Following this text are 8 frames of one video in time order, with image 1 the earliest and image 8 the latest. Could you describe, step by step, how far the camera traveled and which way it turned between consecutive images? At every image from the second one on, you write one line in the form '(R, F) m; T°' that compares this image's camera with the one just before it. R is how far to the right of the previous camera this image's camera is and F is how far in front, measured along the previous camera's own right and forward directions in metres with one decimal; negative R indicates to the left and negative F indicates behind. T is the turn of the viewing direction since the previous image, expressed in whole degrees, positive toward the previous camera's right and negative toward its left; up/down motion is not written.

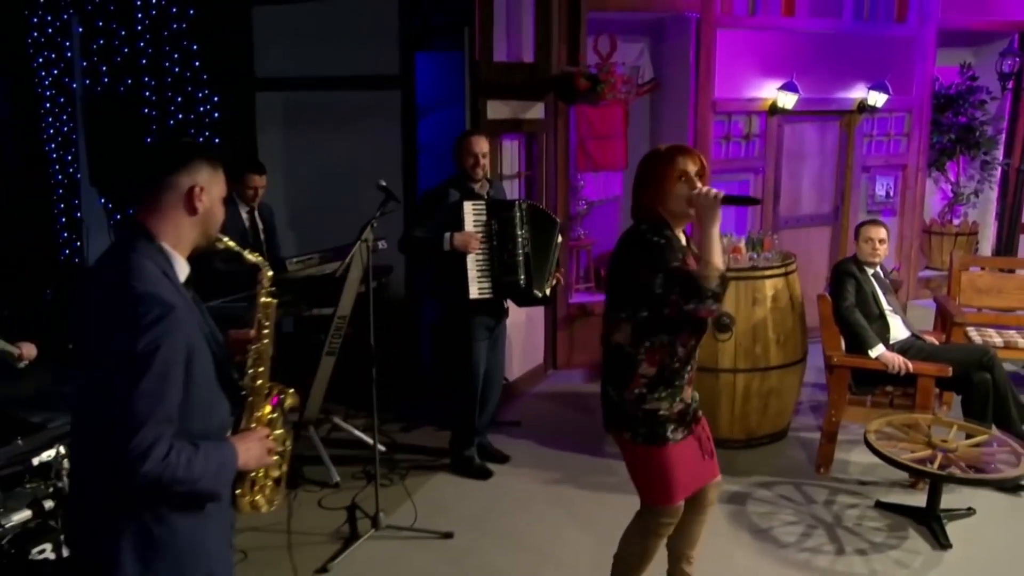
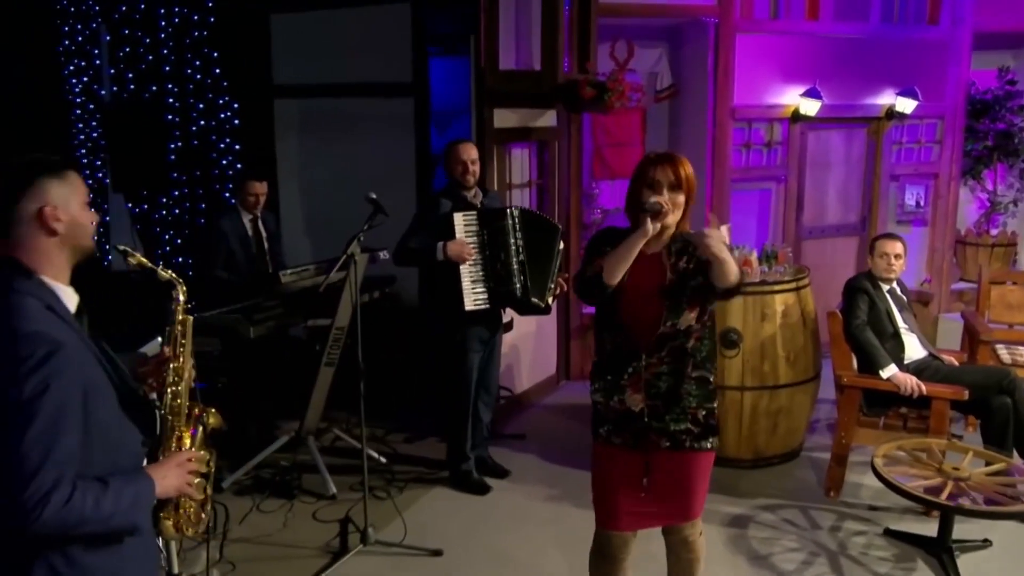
(+0.2, +0.1) m; -3°
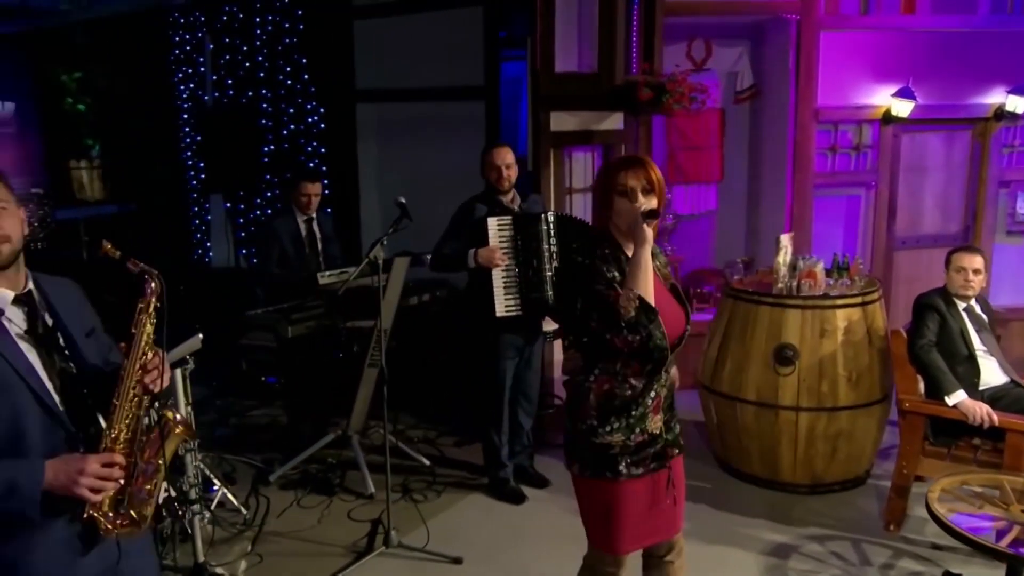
(+0.4, +0.1) m; -9°
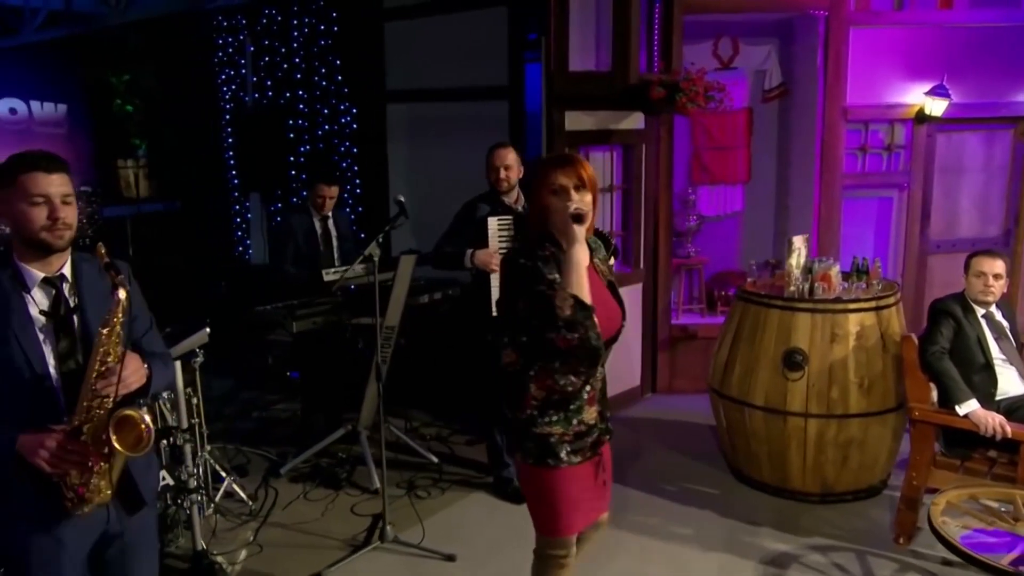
(+0.3, 0.0) m; -4°
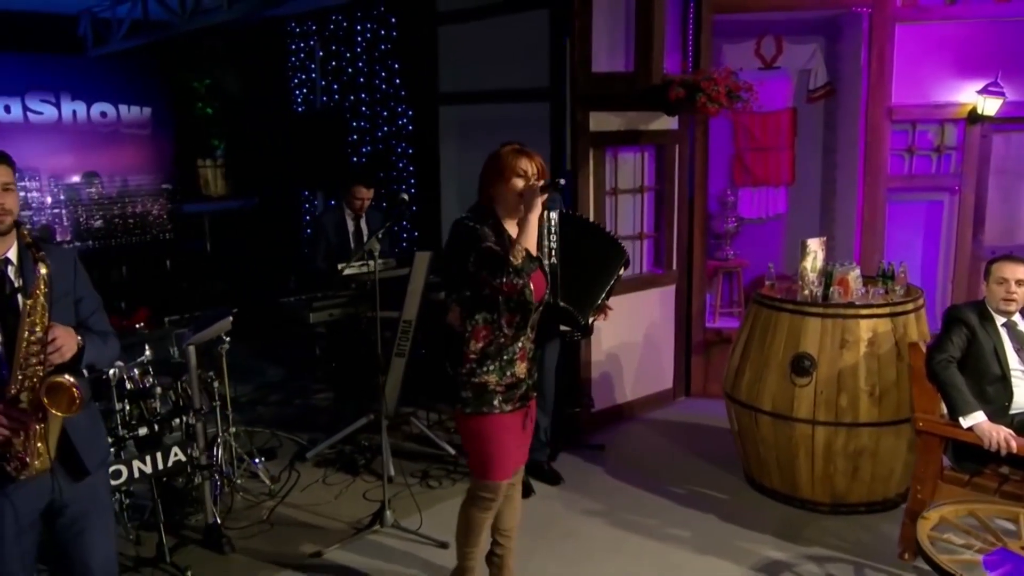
(+0.4, 0.0) m; -7°
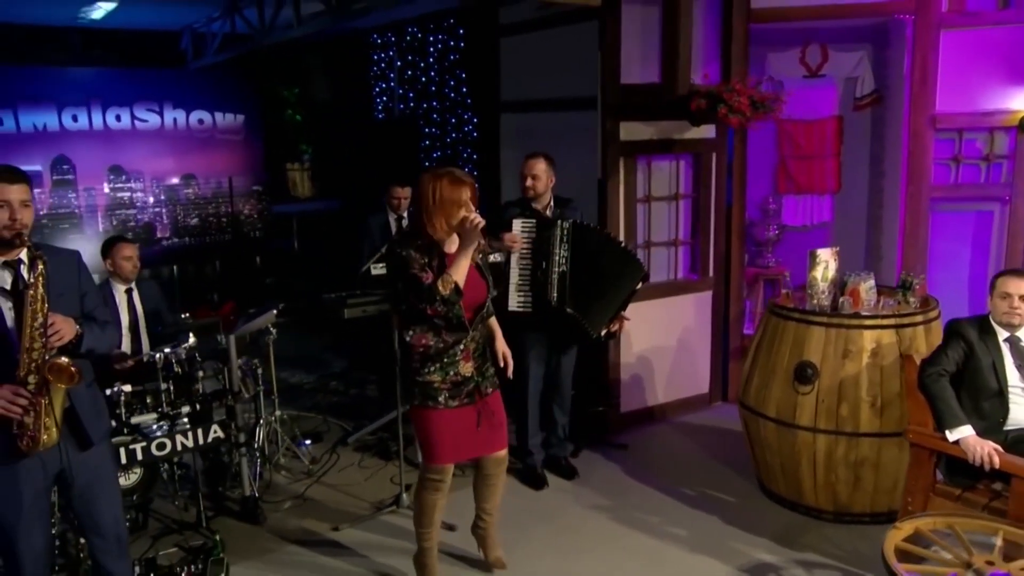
(+0.5, -0.2) m; -8°
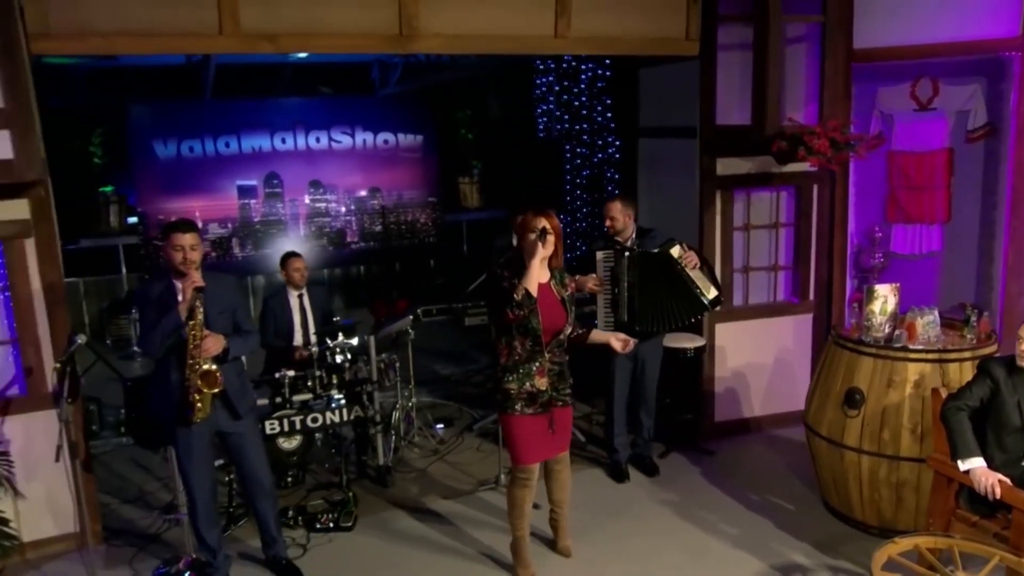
(+0.6, -0.6) m; -14°
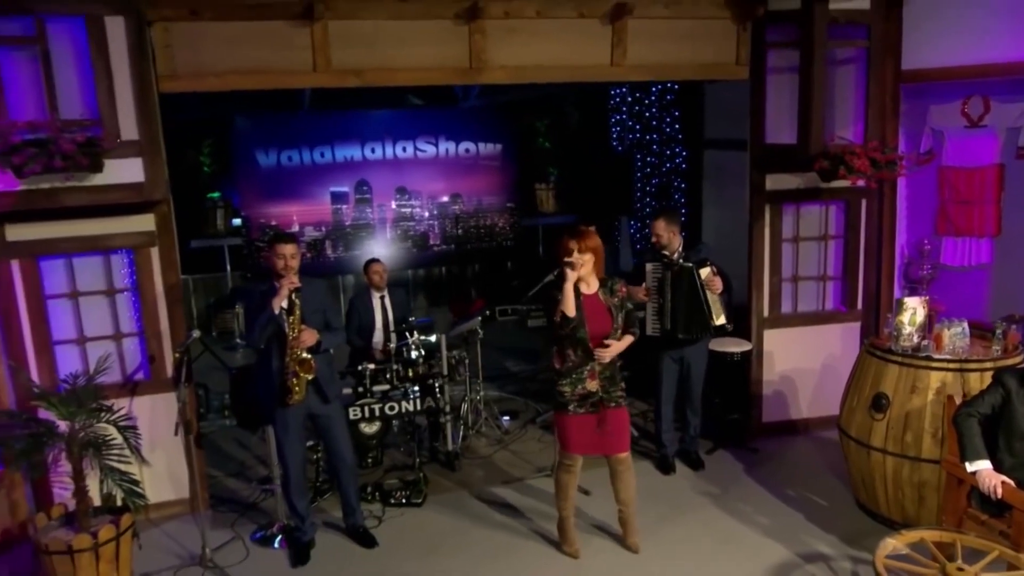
(+0.2, -0.5) m; -6°
